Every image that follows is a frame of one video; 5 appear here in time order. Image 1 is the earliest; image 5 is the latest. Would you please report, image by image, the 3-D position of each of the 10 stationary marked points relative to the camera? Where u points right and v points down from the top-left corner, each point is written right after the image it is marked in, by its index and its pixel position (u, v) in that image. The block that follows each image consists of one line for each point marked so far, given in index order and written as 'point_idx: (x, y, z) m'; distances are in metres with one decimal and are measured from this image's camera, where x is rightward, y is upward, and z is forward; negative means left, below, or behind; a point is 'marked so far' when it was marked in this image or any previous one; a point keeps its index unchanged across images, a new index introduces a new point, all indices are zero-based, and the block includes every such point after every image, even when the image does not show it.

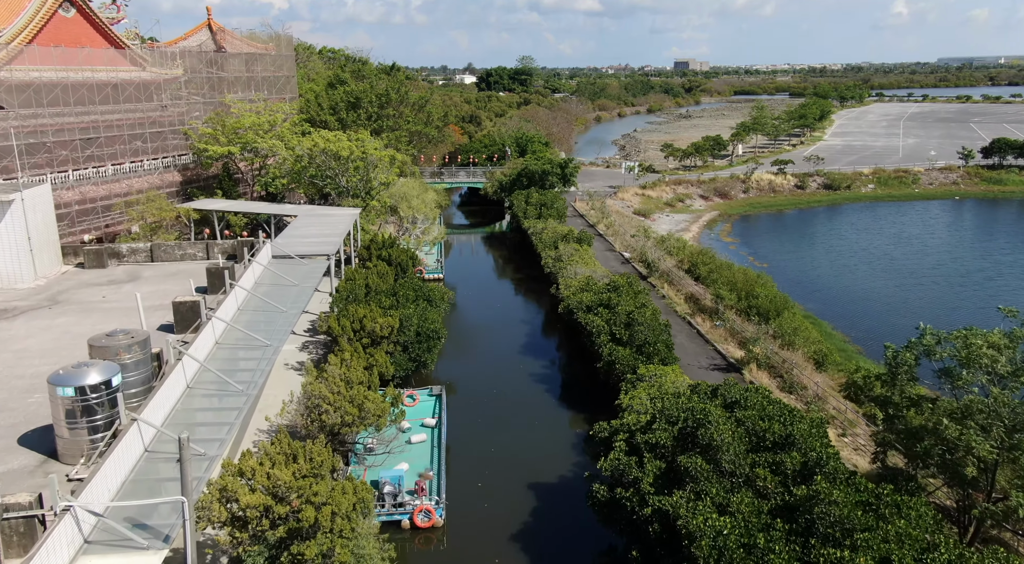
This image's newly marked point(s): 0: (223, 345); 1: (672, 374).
0: (-6.3, -1.4, +16.9) m
1: (+4.1, -2.4, +19.9) m
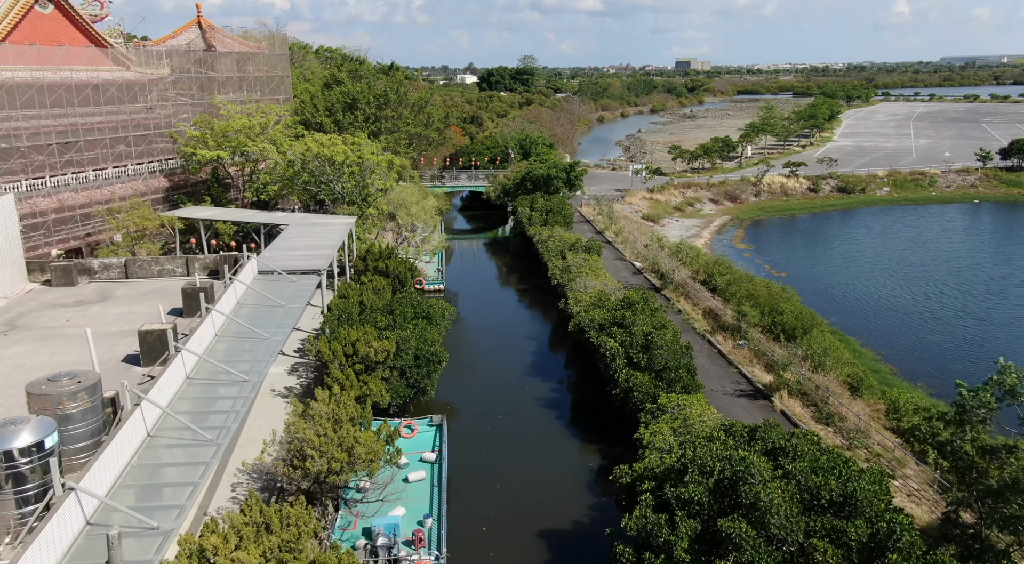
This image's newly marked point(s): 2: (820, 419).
0: (-6.1, -1.9, +15.0) m
1: (+4.3, -2.9, +18.0) m
2: (+7.6, -3.4, +19.1) m
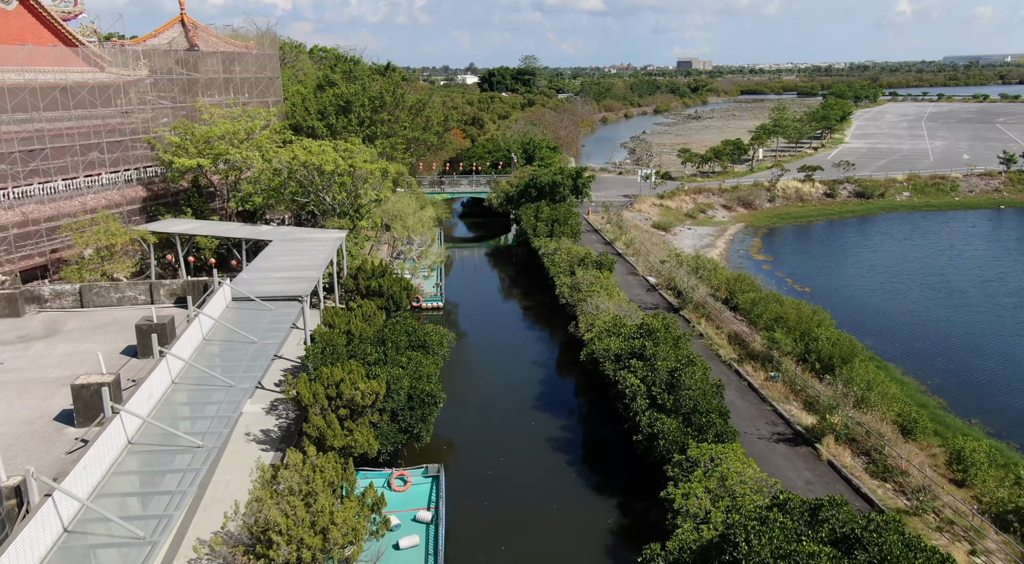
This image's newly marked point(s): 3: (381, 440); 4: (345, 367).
0: (-6.0, -2.6, +12.5) m
1: (+4.4, -3.6, +15.5) m
2: (+7.7, -4.0, +16.6) m
3: (-3.0, -3.6, +17.6) m
4: (-3.8, -2.0, +17.9) m
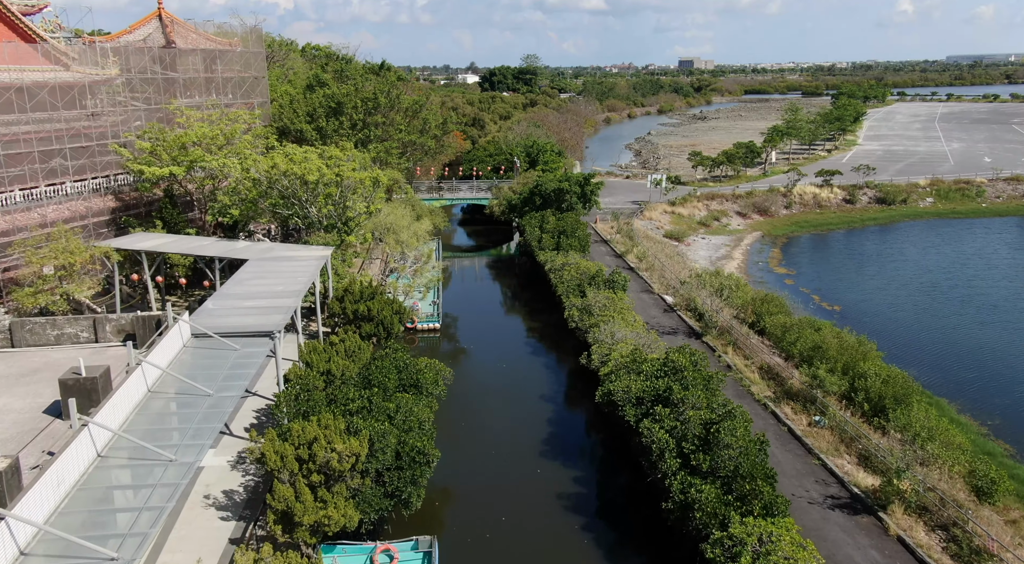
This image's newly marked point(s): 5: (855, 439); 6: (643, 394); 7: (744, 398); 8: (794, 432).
0: (-5.9, -3.4, +9.7) m
1: (+4.6, -4.3, +12.7) m
2: (+7.8, -4.8, +13.8) m
3: (-2.8, -4.3, +14.8) m
4: (-3.7, -2.7, +15.1) m
5: (+7.7, -3.5, +17.5) m
6: (+3.0, -2.6, +18.1) m
7: (+5.9, -3.0, +20.0) m
8: (+6.6, -3.5, +18.1) m
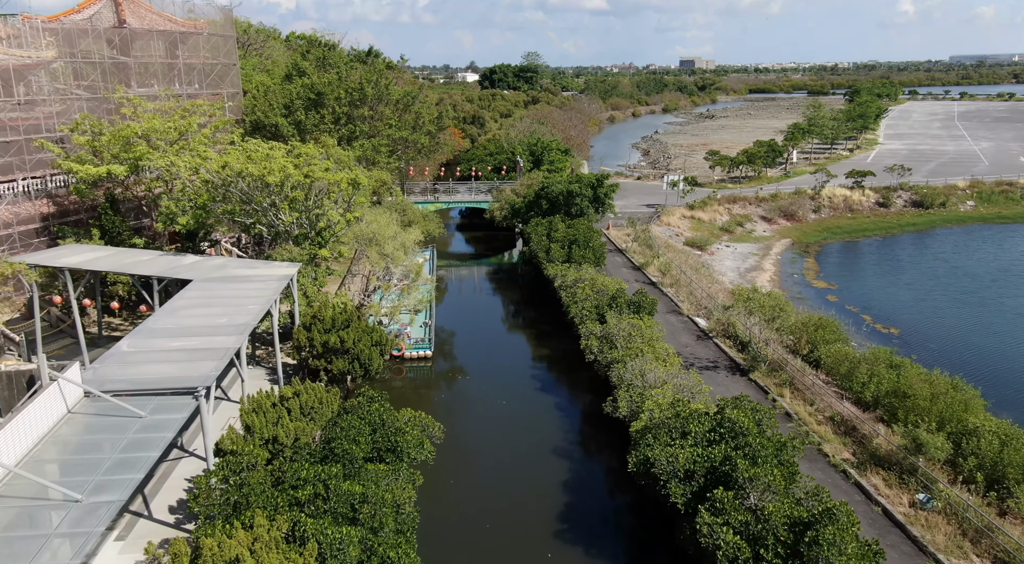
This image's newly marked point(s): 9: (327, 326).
0: (-5.7, -4.0, +5.2) m
1: (+4.7, -4.9, +8.2) m
2: (+8.0, -5.4, +9.3) m
3: (-2.7, -4.9, +10.3) m
4: (-3.5, -3.3, +10.6) m
5: (+7.9, -4.2, +13.0) m
6: (+3.2, -3.2, +13.6) m
7: (+6.1, -3.6, +15.5) m
8: (+6.7, -4.1, +13.6) m
9: (-4.6, -1.1, +19.3) m
